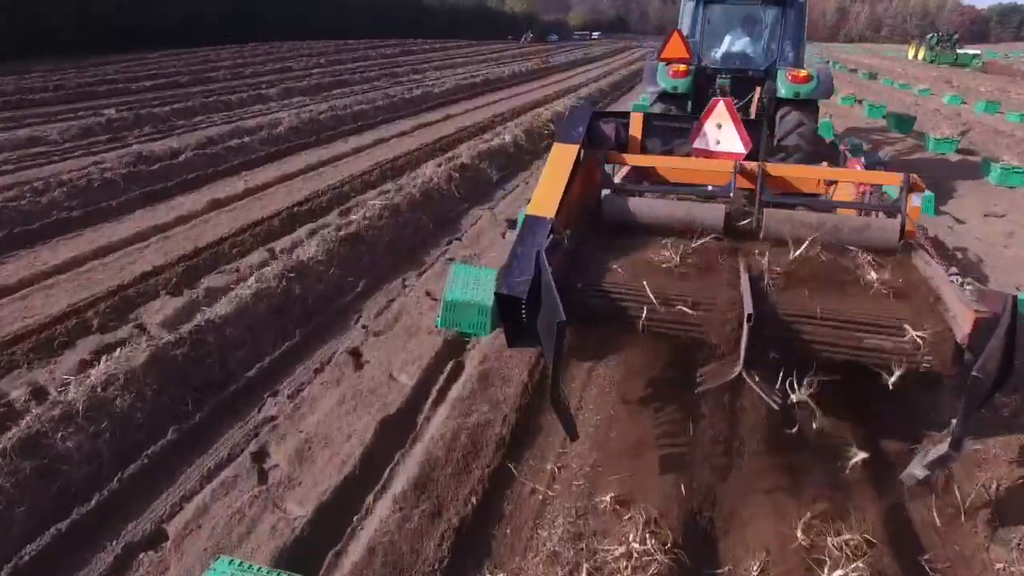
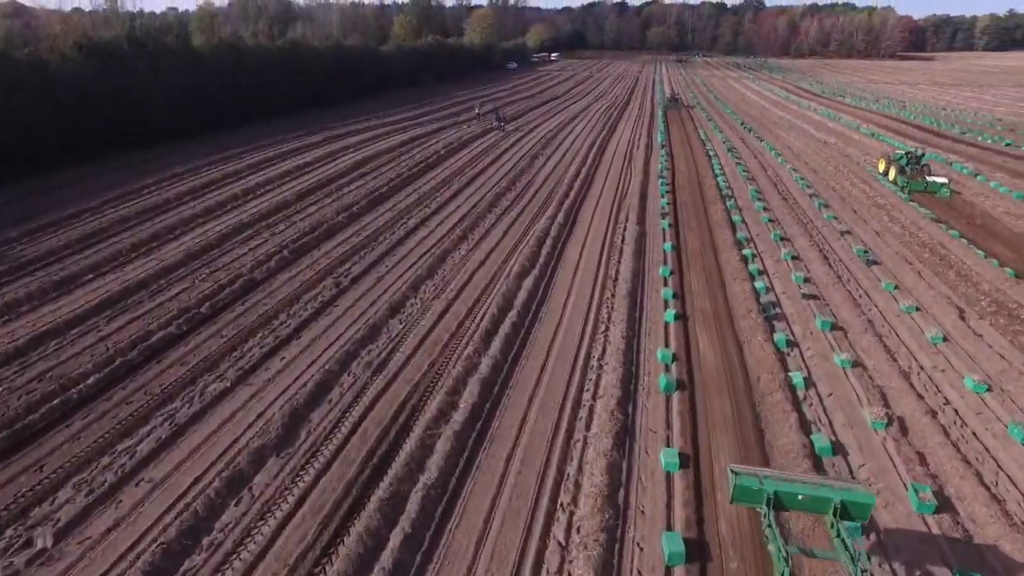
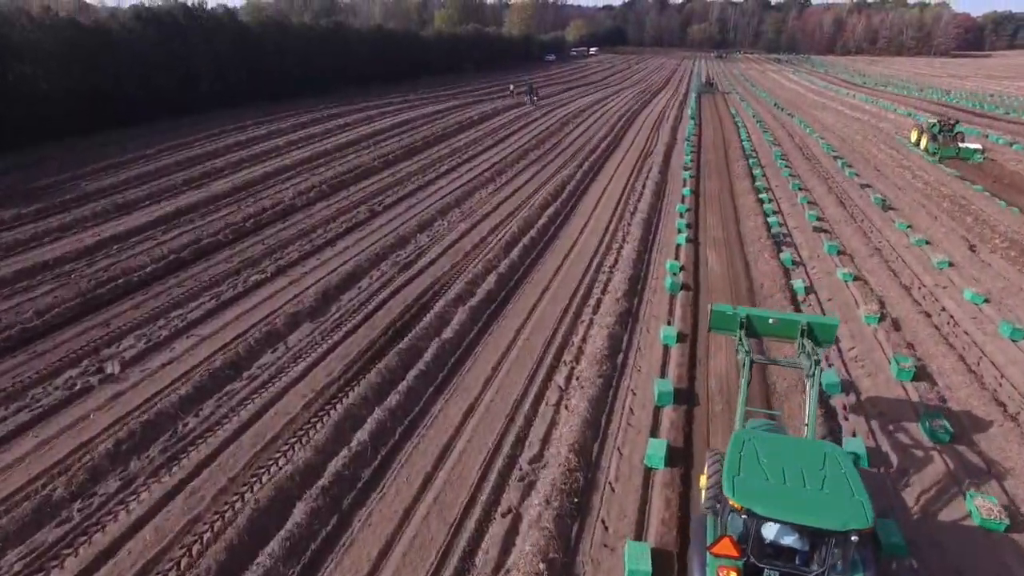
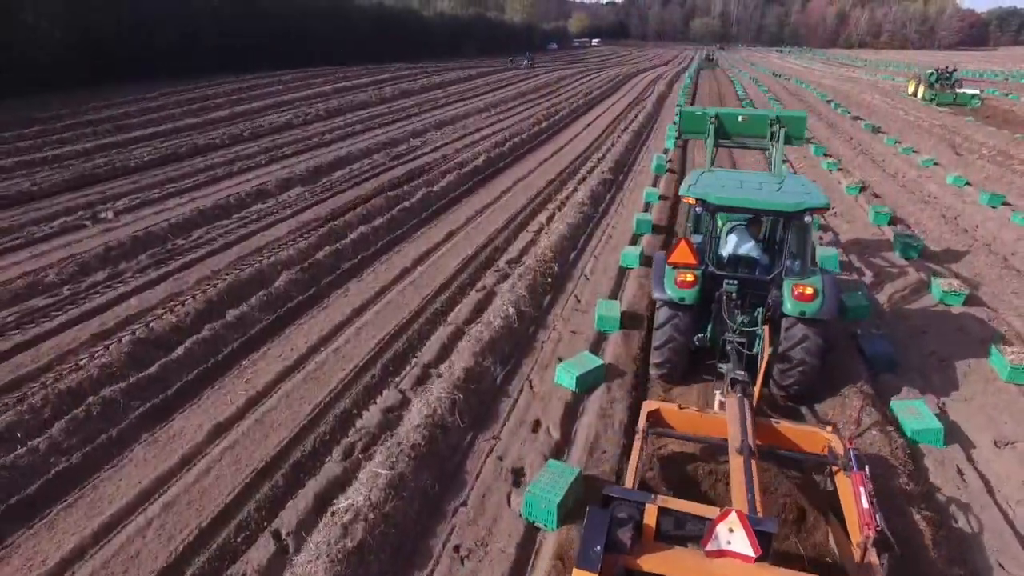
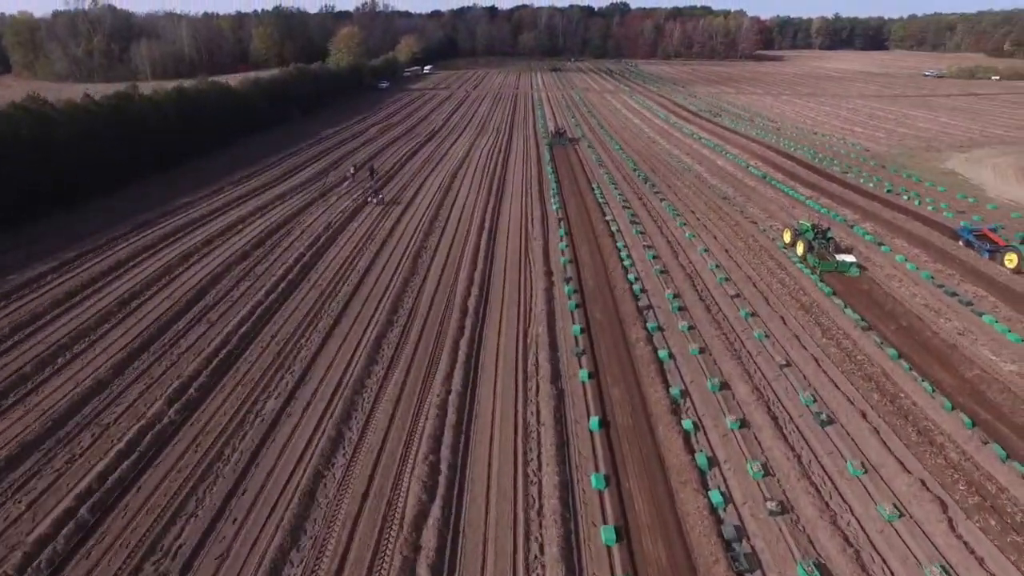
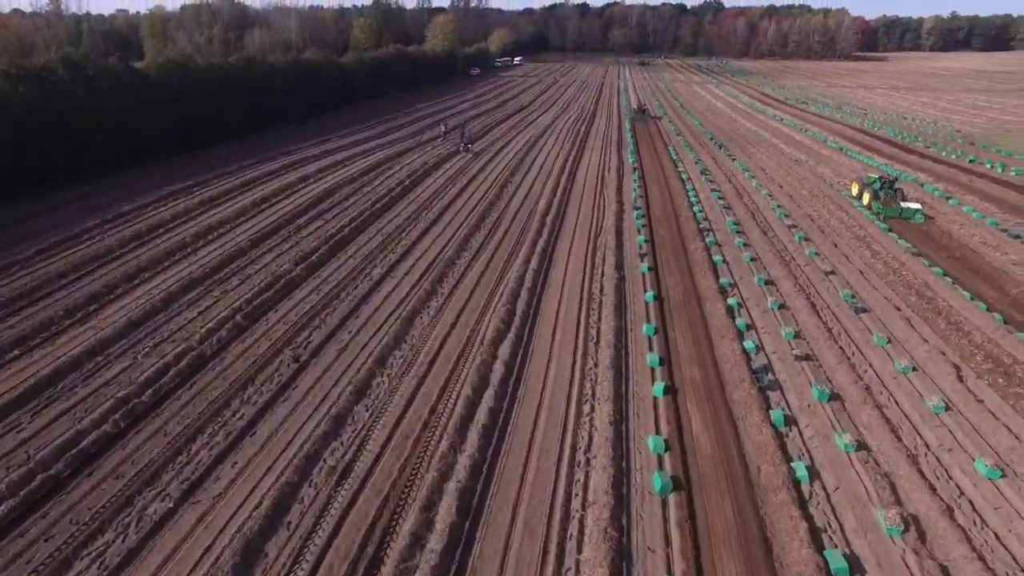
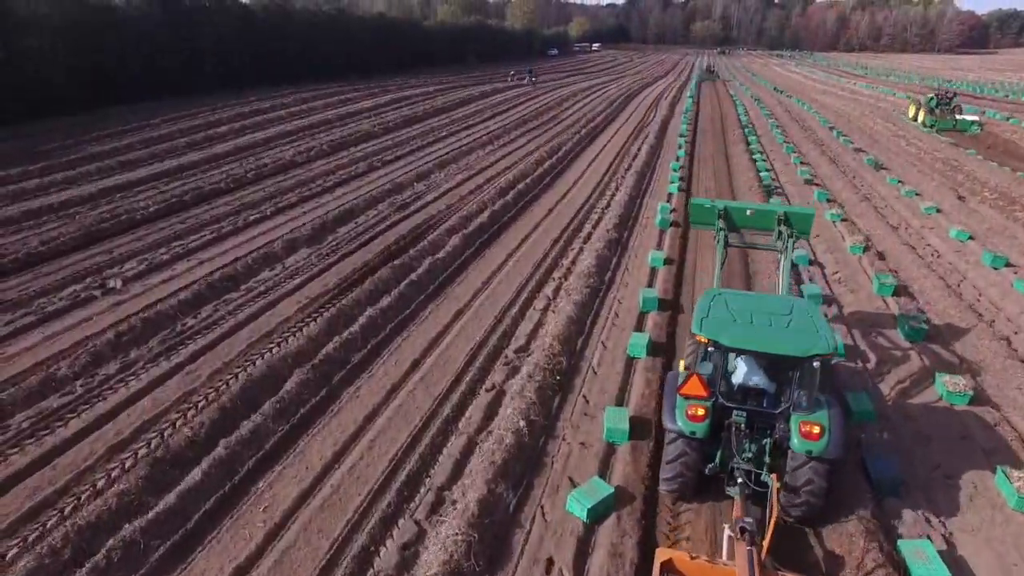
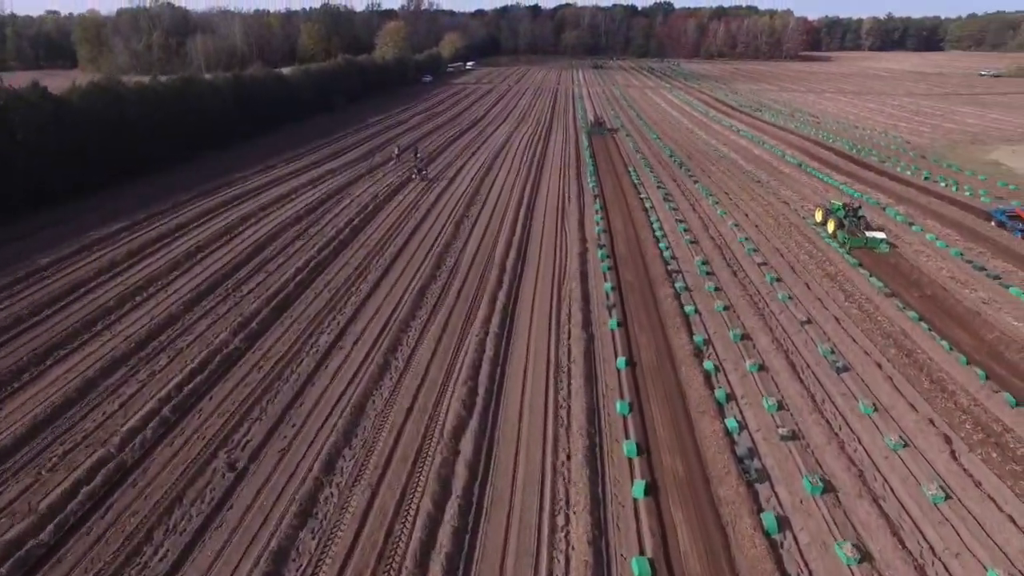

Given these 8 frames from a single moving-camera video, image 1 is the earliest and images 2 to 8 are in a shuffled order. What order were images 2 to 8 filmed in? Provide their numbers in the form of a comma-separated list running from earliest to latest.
4, 7, 3, 2, 6, 8, 5
